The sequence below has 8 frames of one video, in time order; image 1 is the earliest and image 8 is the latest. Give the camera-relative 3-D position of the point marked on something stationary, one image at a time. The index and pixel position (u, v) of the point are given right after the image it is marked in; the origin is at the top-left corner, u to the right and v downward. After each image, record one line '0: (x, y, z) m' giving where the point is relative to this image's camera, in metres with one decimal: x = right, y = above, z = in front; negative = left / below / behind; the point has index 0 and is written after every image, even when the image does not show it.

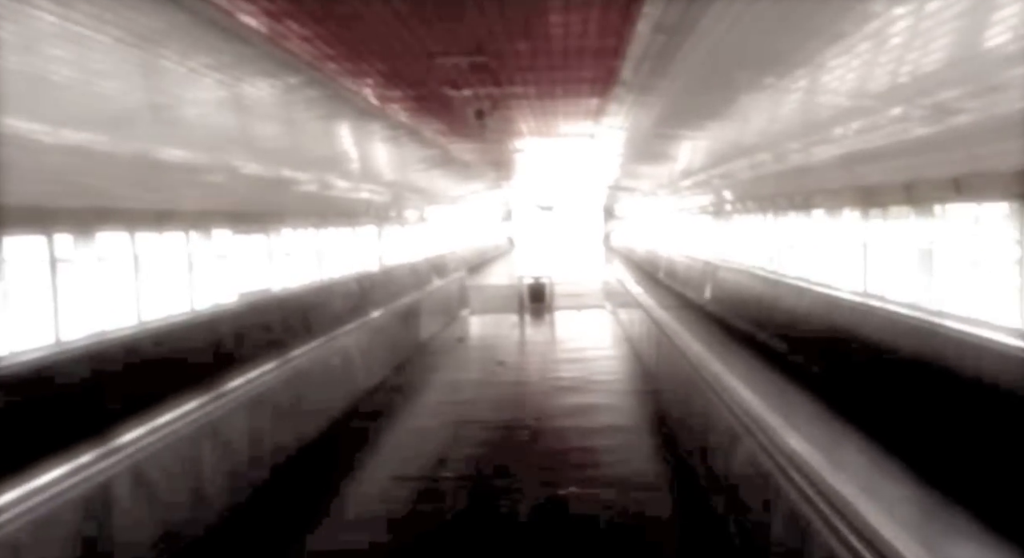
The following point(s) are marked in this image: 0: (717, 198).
0: (+3.5, +1.4, +11.6) m
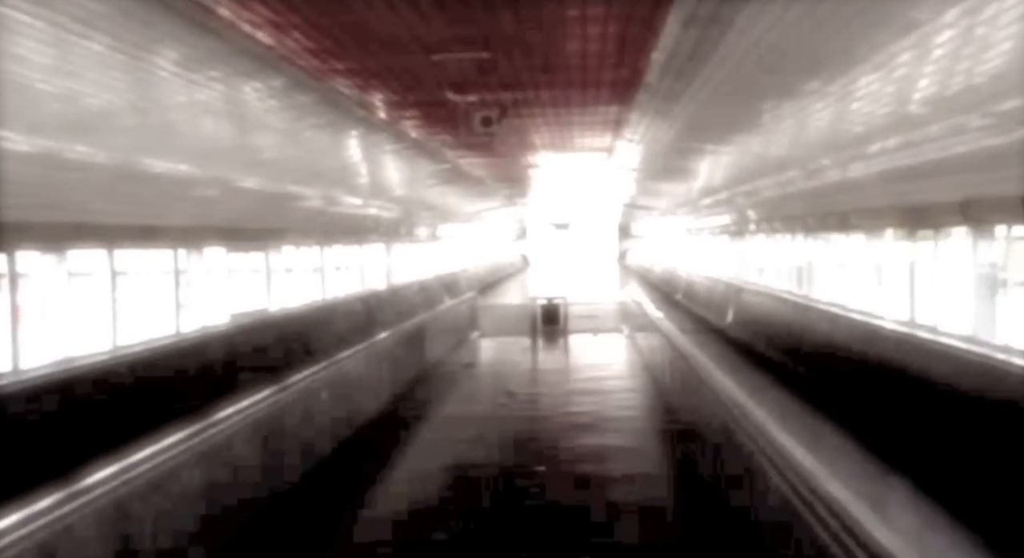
0: (+3.7, +1.0, +11.1) m
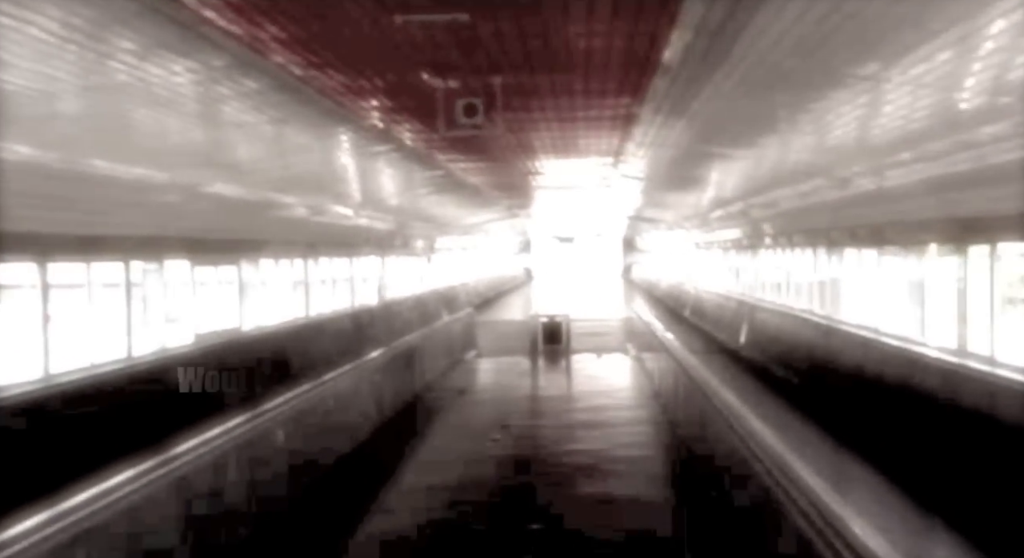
0: (+3.7, +0.8, +10.6) m
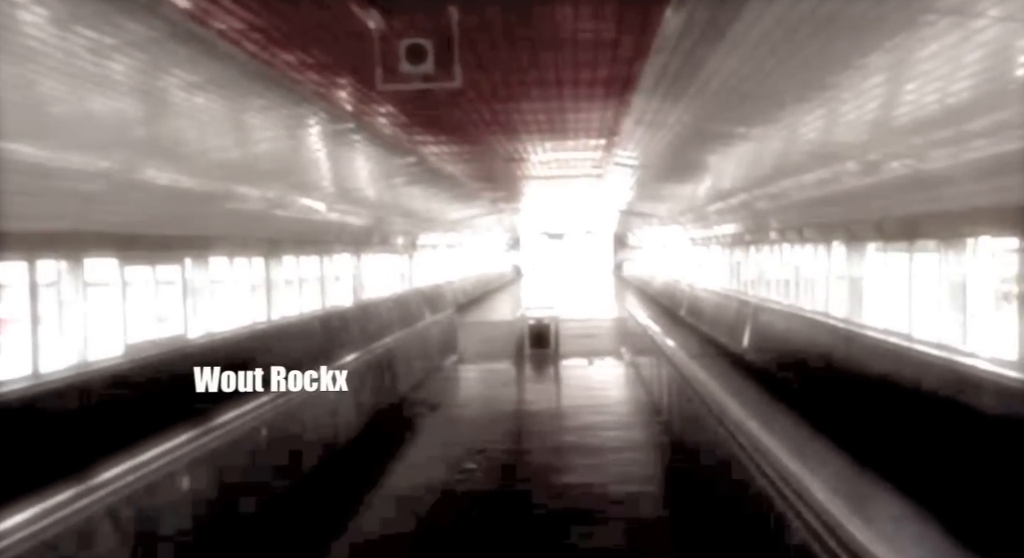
0: (+3.5, +0.8, +10.0) m
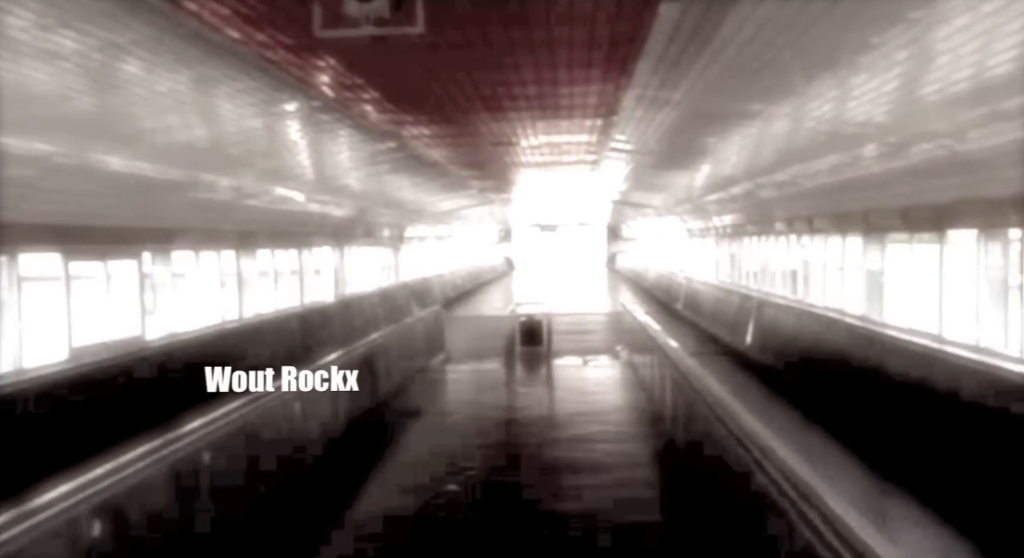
0: (+3.4, +0.9, +9.5) m
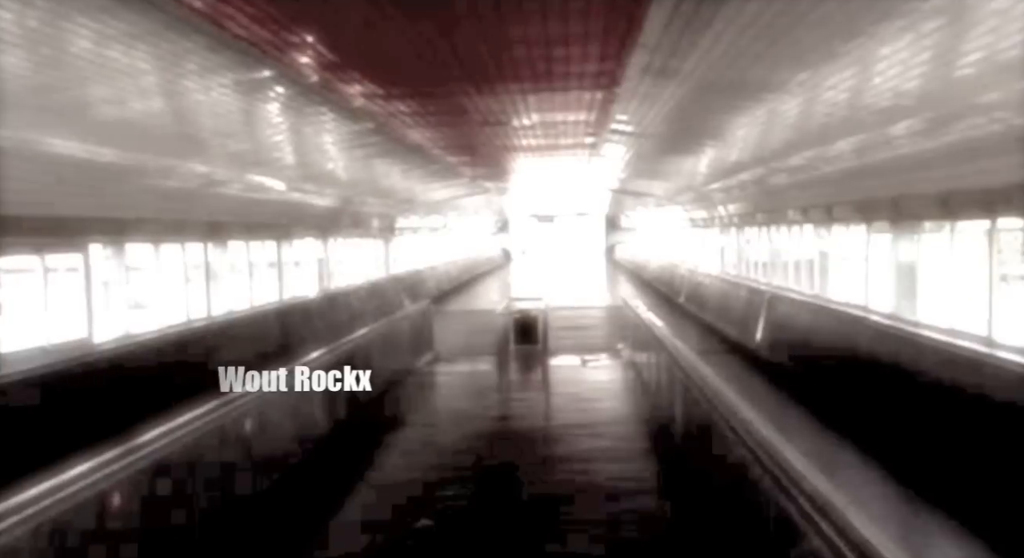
0: (+3.3, +1.0, +9.1) m
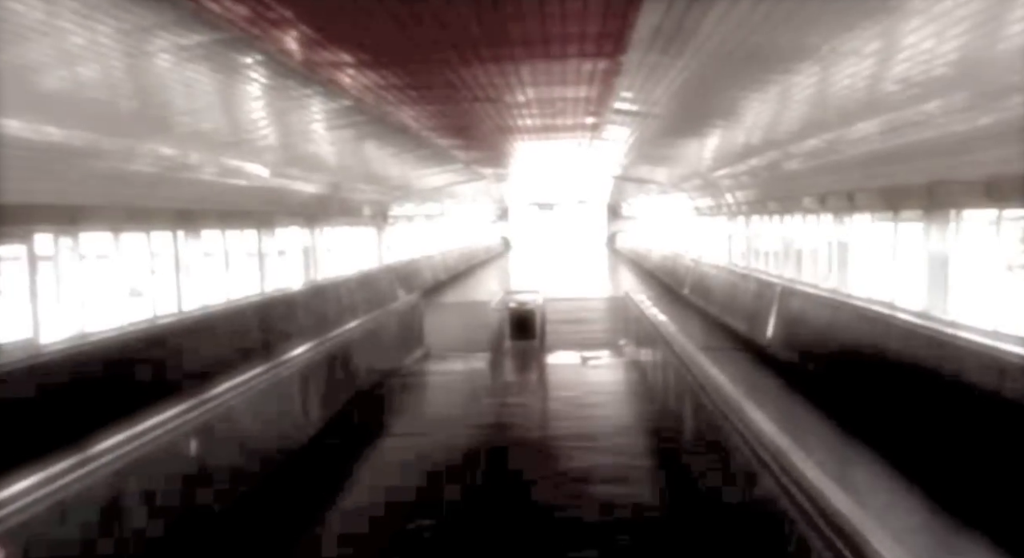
0: (+3.3, +1.1, +8.6) m
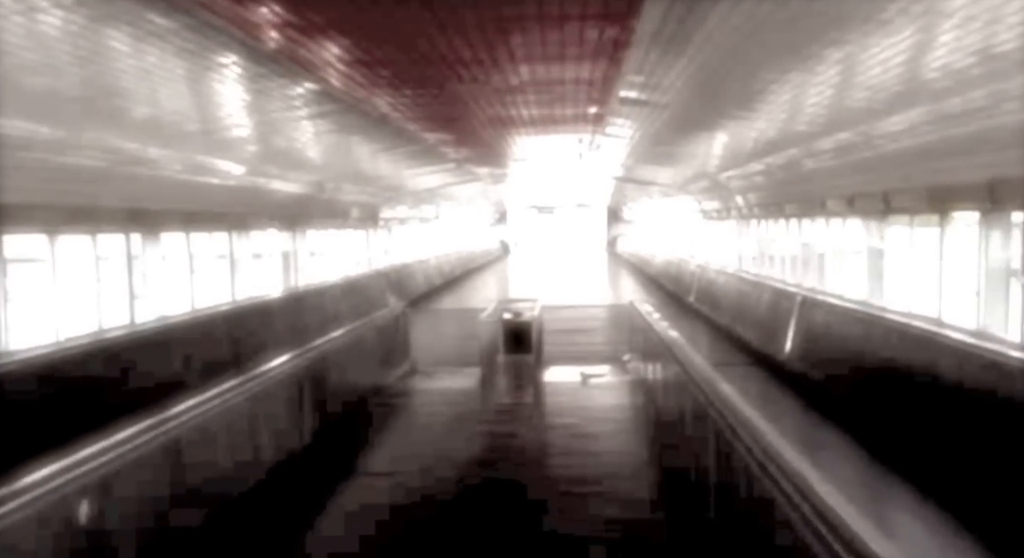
0: (+3.2, +1.0, +8.1) m
